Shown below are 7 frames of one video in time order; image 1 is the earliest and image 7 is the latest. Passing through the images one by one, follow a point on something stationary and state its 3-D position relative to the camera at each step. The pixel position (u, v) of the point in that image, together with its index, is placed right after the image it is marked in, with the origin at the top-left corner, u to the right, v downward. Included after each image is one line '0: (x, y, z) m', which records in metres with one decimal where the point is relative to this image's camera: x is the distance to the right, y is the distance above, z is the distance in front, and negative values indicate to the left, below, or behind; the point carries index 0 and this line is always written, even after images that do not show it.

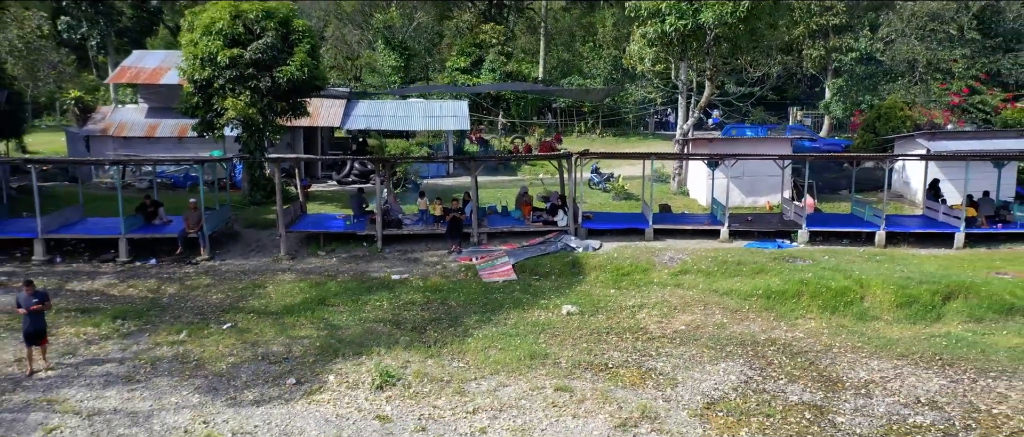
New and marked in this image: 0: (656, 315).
0: (+2.4, -1.6, +13.7) m
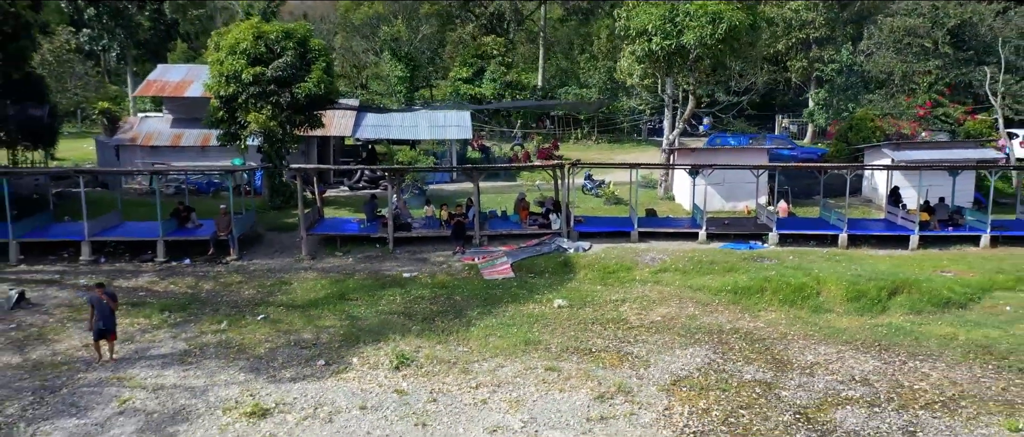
0: (+2.4, -1.7, +15.6) m
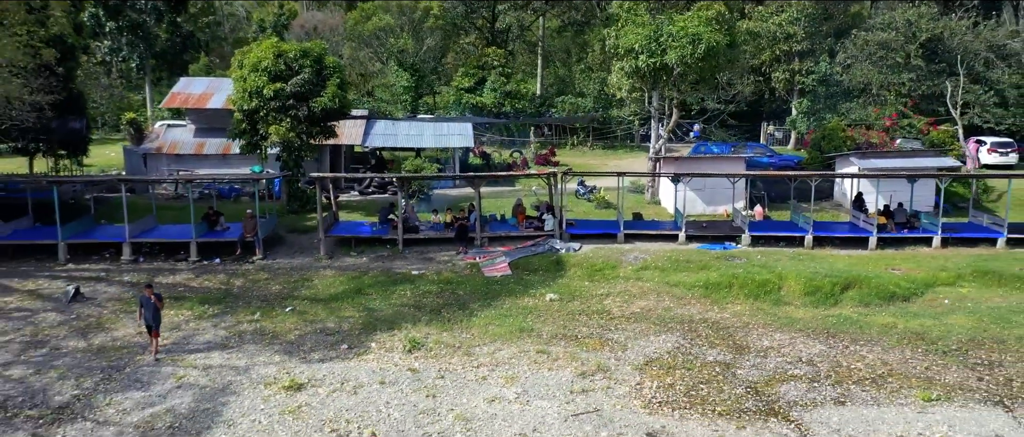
0: (+2.3, -1.8, +17.7) m
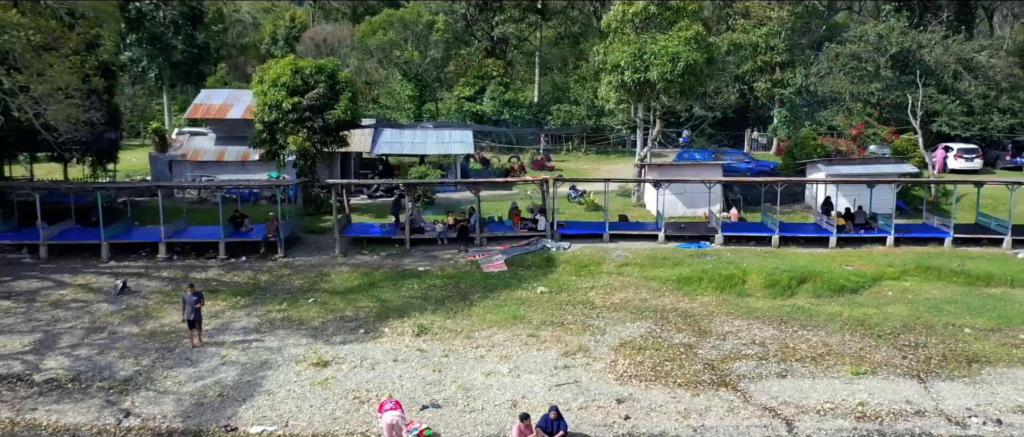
0: (+2.2, -1.8, +20.1) m
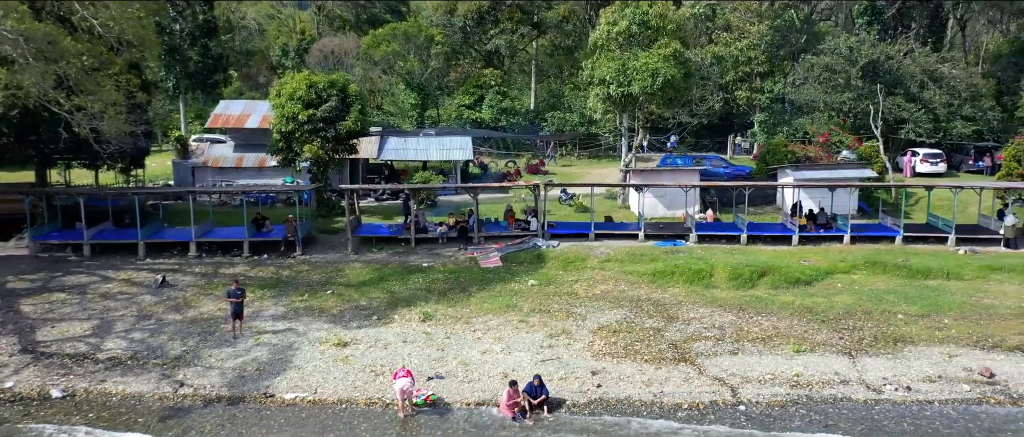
0: (+2.0, -1.9, +22.8) m
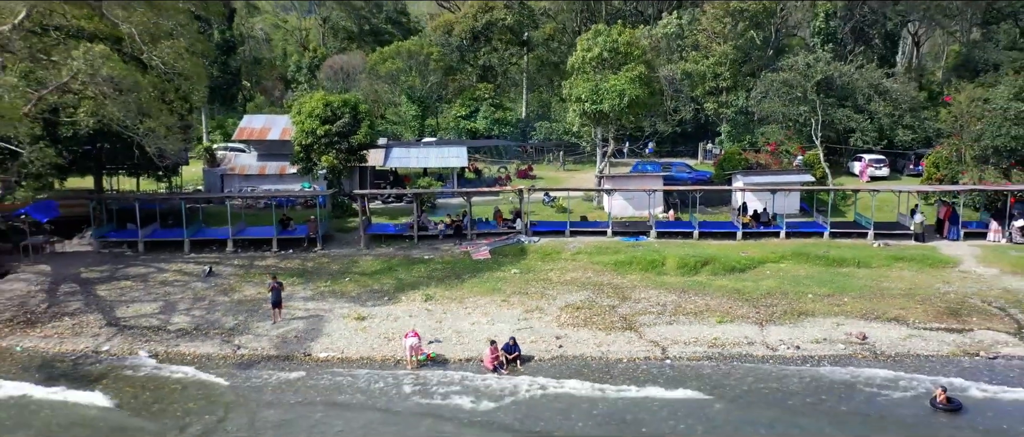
0: (+1.6, -1.8, +27.6) m
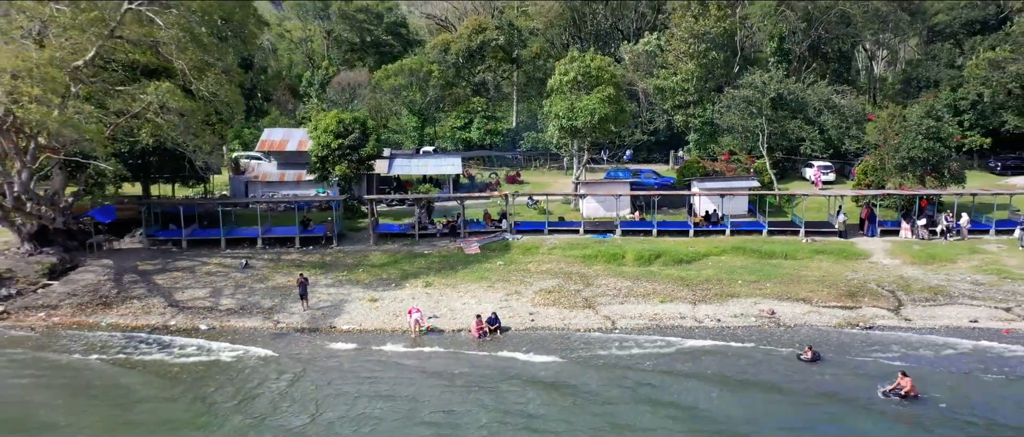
0: (+1.0, -1.9, +33.1) m
